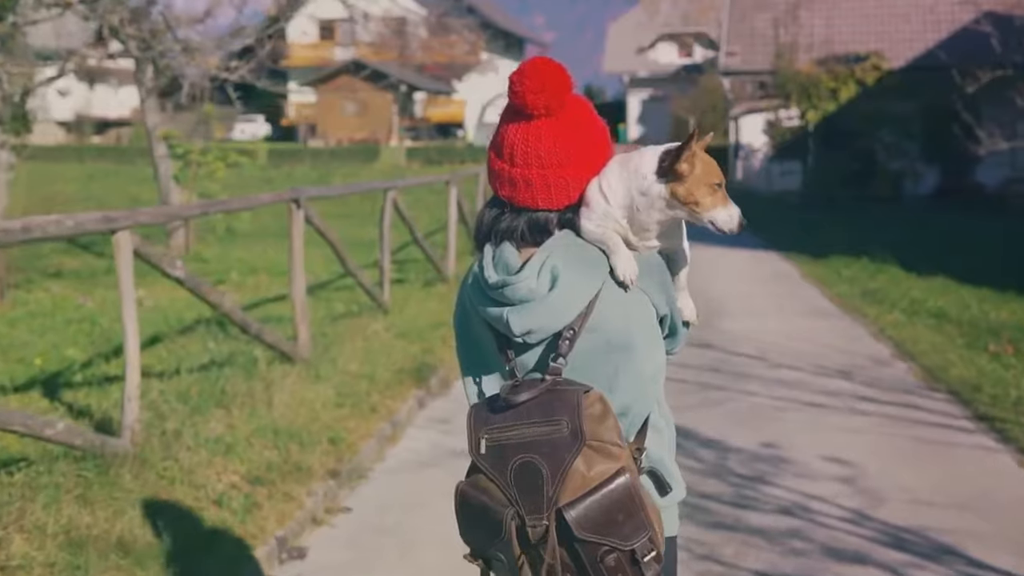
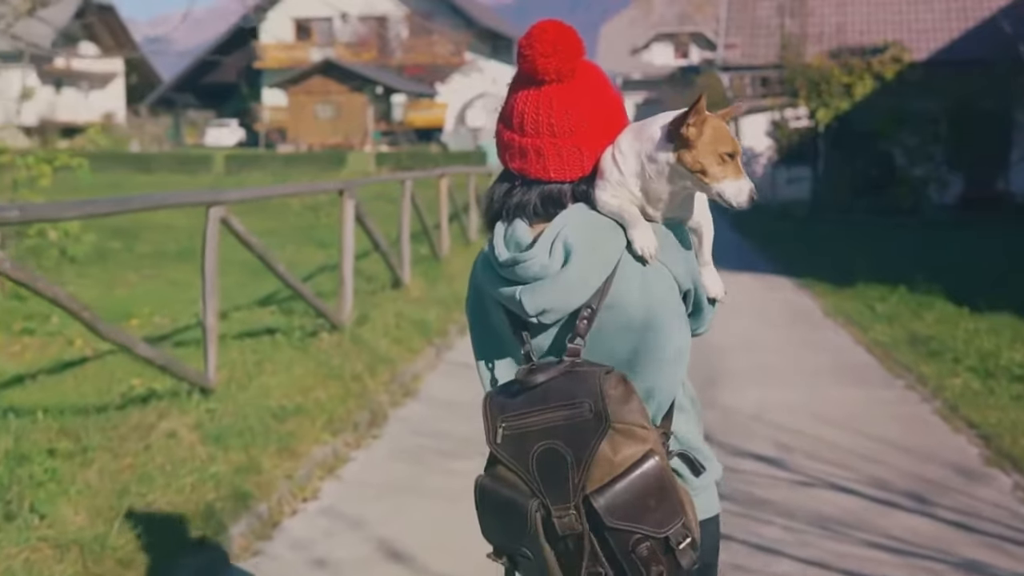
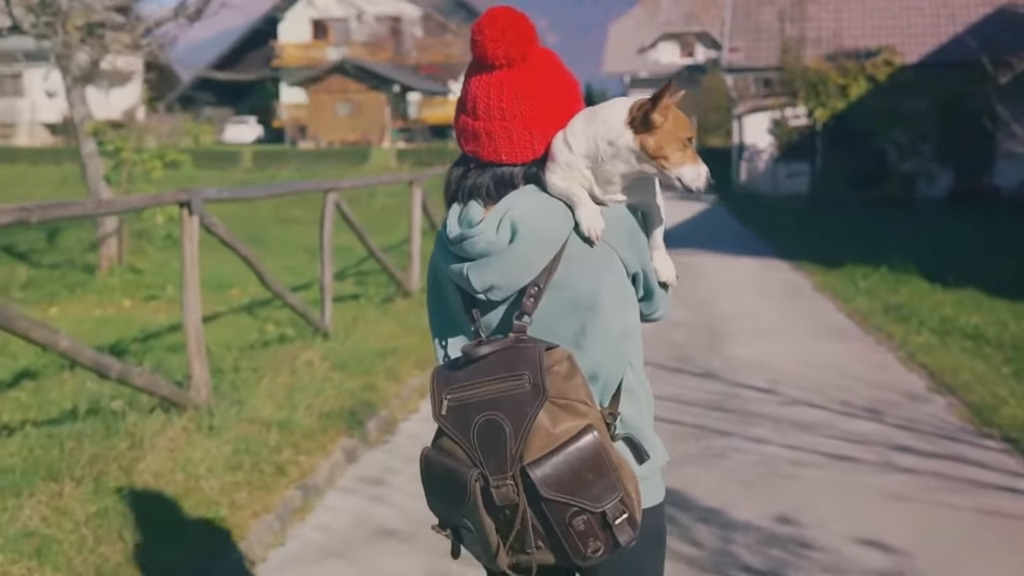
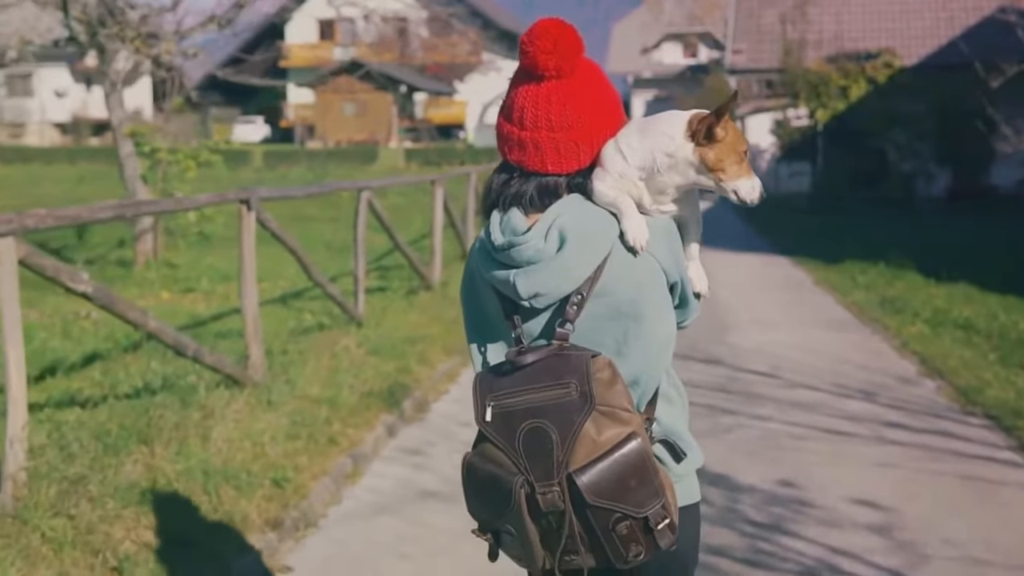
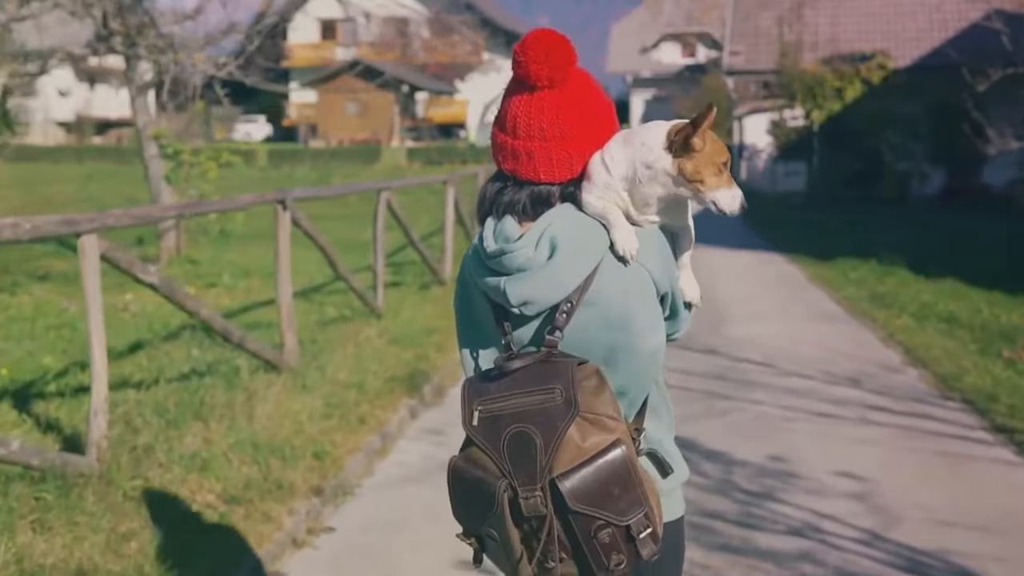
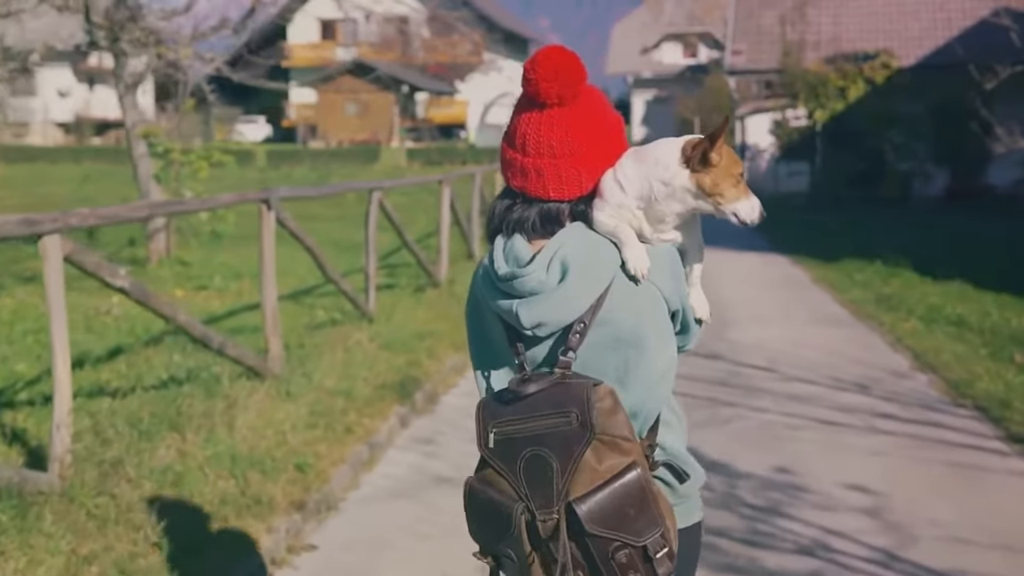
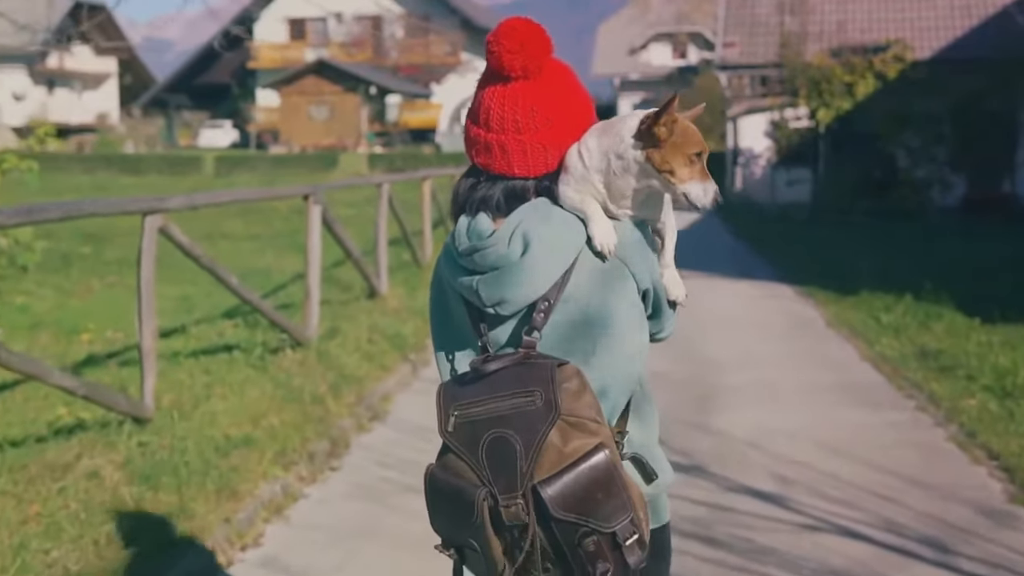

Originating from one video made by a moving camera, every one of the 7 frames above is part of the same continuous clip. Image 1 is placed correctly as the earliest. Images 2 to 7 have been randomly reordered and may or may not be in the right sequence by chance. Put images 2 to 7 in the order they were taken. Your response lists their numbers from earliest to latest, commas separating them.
5, 6, 4, 3, 2, 7
